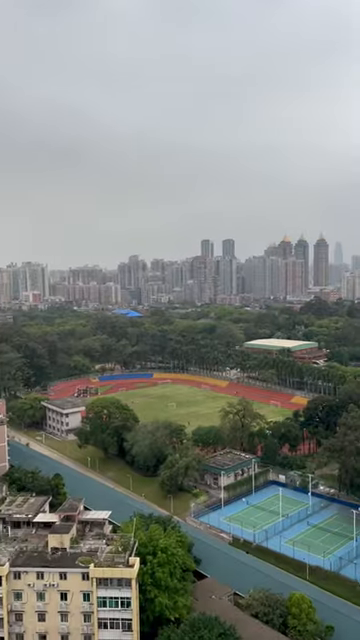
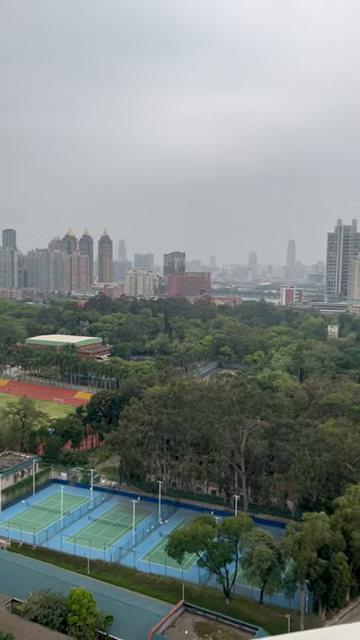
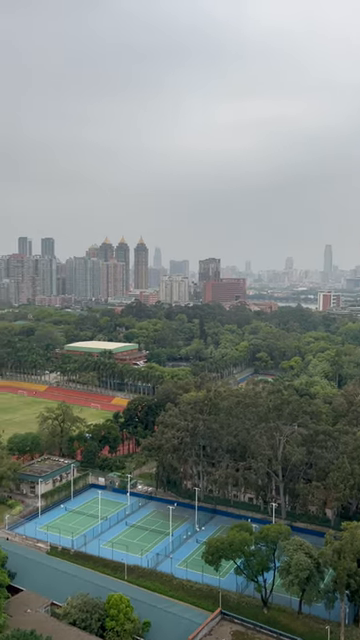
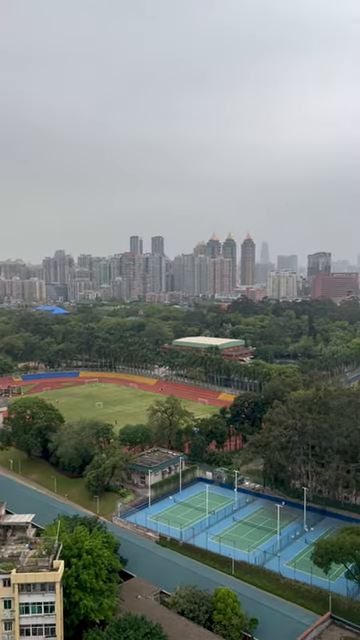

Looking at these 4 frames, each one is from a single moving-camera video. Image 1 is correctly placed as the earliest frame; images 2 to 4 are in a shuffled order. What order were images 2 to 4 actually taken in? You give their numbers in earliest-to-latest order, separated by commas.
4, 2, 3
